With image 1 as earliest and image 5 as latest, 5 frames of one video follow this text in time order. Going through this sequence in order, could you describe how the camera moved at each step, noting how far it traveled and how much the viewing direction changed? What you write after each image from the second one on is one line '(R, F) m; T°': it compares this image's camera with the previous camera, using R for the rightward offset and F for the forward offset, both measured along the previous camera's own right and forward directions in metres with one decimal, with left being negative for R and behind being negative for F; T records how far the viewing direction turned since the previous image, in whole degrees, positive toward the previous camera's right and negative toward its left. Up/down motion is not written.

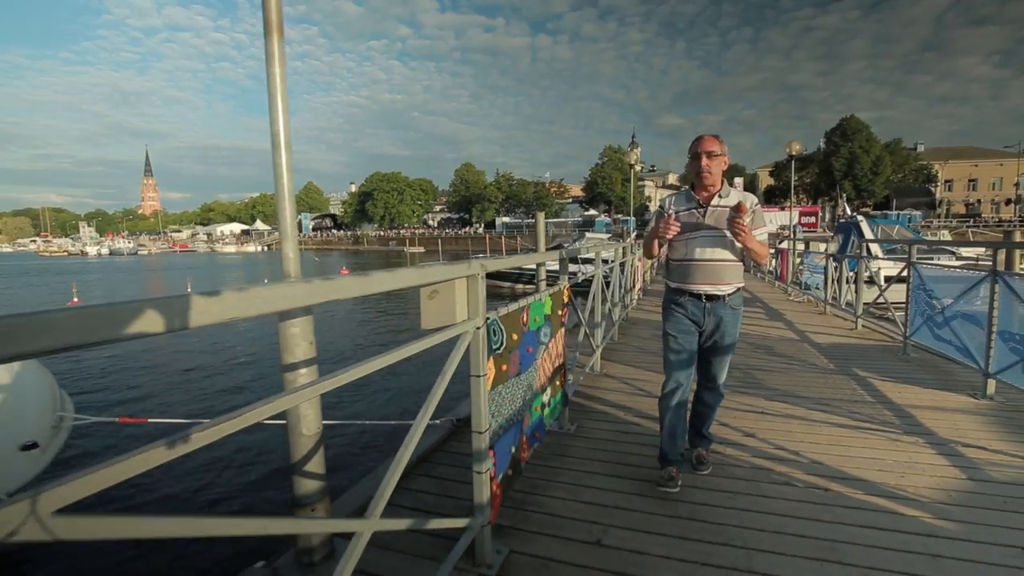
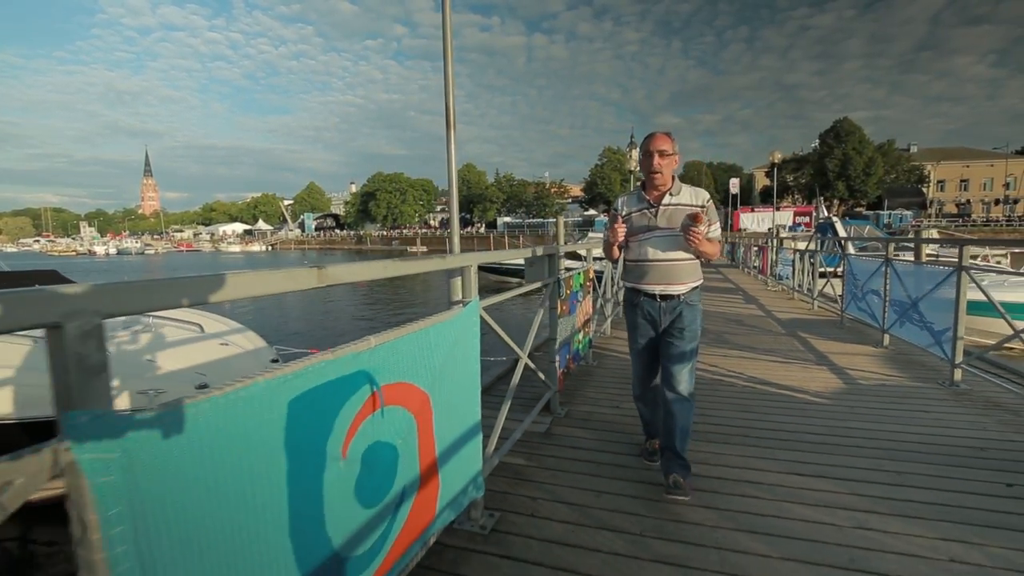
(-0.4, -1.7) m; 0°
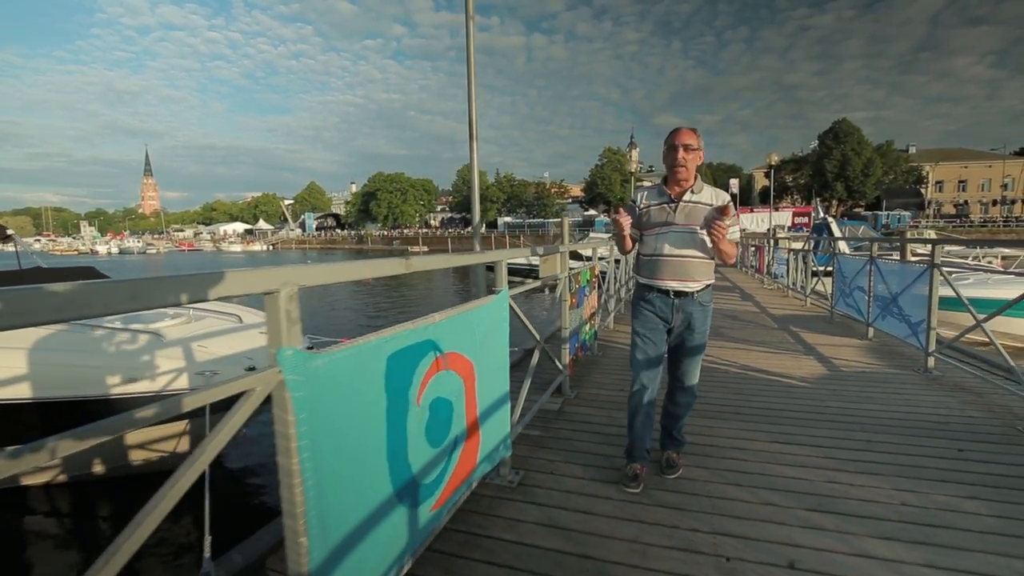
(-0.1, -0.4) m; 0°
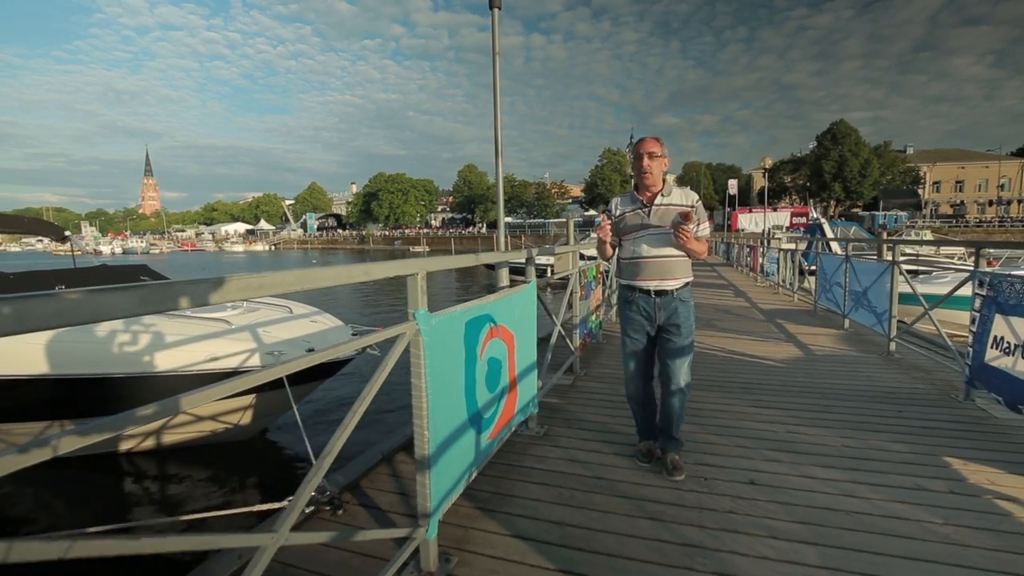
(-0.2, -0.7) m; 0°
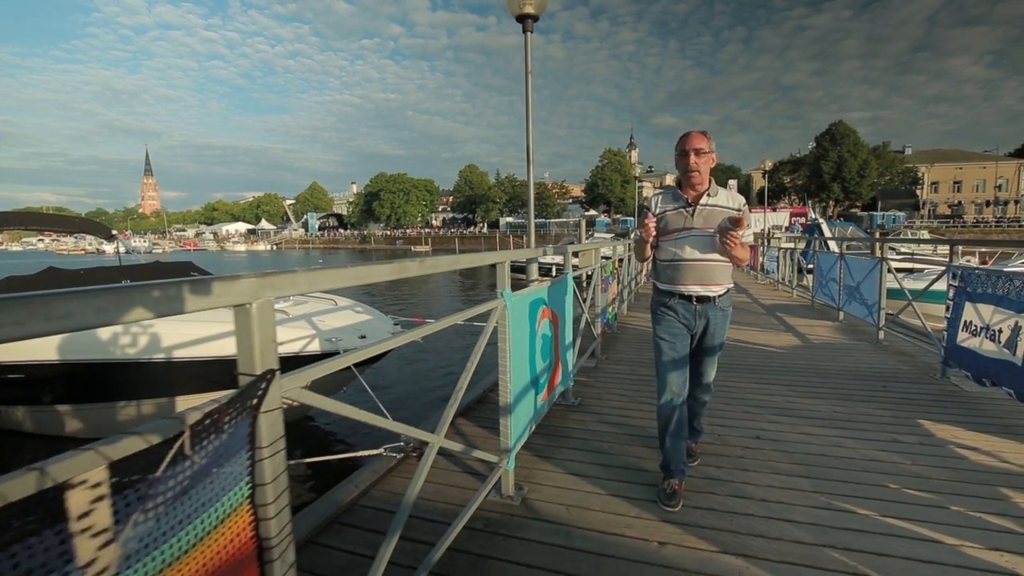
(-0.3, -0.6) m; 0°
